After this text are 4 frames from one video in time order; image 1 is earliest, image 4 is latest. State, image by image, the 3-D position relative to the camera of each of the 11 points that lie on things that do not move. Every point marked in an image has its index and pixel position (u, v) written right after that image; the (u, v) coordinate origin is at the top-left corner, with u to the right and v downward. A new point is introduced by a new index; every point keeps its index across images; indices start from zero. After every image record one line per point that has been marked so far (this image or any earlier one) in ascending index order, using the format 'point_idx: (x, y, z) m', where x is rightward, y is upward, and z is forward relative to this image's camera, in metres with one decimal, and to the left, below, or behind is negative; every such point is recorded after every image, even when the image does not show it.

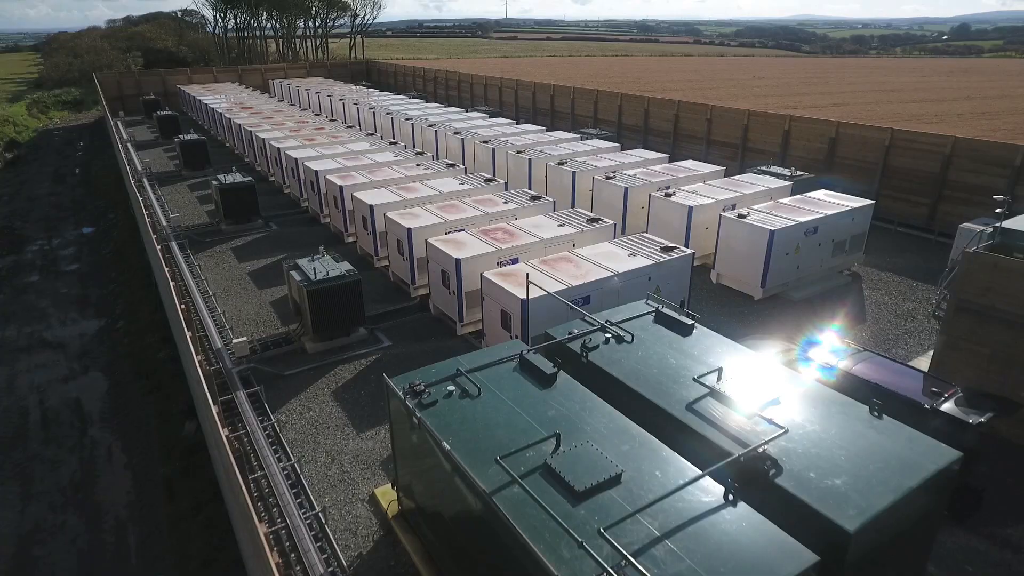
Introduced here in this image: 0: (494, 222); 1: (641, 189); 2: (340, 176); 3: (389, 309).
0: (-0.5, +1.7, +15.8) m
1: (+3.8, +2.9, +18.5) m
2: (-5.4, +3.5, +19.6) m
3: (-3.0, -0.5, +15.0) m
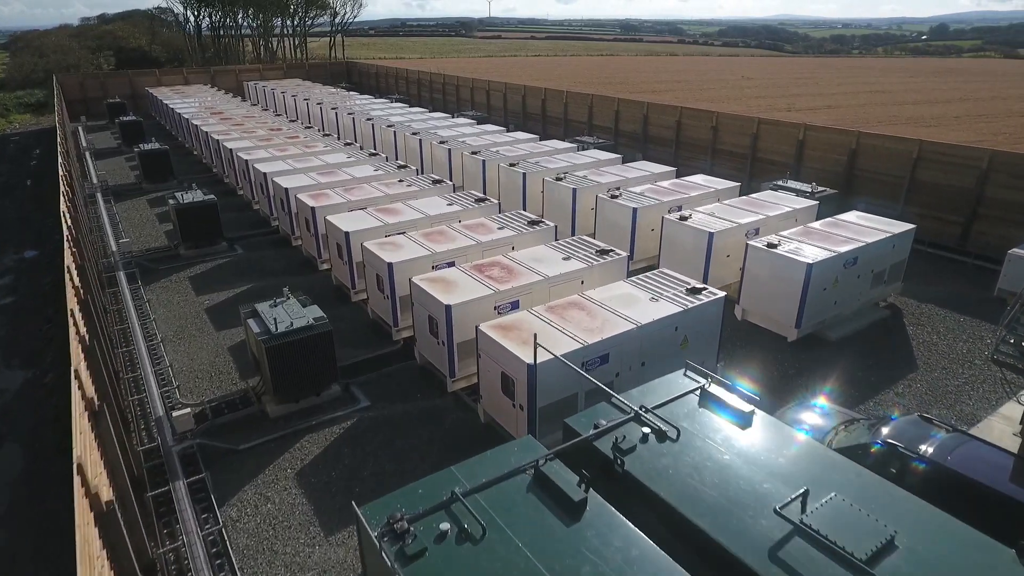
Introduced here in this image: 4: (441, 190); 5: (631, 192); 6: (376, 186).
0: (-0.5, +0.8, +13.8) m
1: (+3.7, +2.1, +16.6) m
2: (-5.6, +2.6, +17.5) m
3: (-3.0, -1.4, +12.9) m
4: (-2.1, +2.9, +18.4) m
5: (+3.4, +2.7, +17.7) m
6: (-4.0, +3.0, +18.5) m
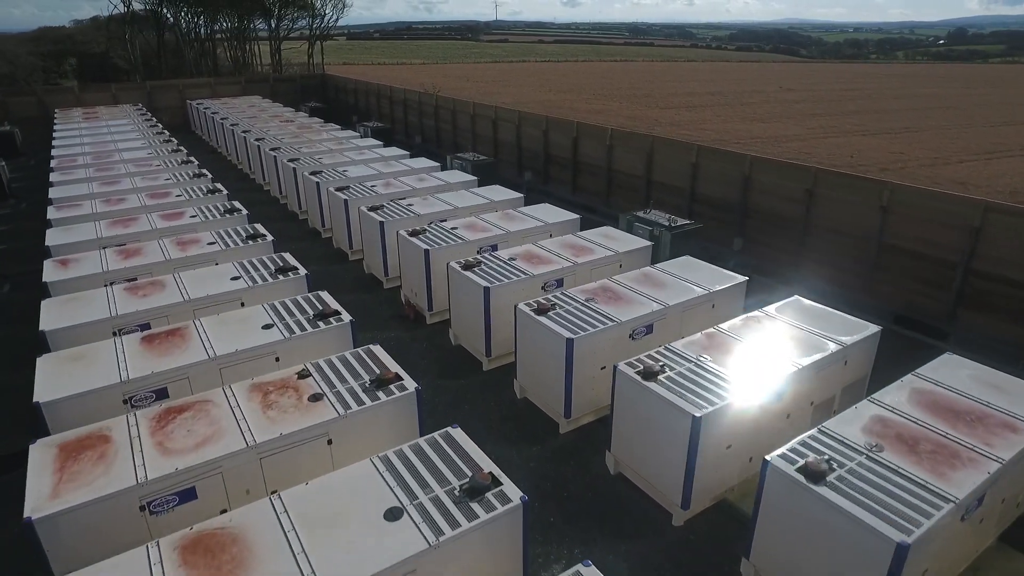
0: (-0.1, -3.6, +3.5) m
1: (+4.1, -2.4, +6.3) m
2: (-5.1, -1.8, +7.2) m
3: (-2.6, -5.8, +2.7) m
4: (-1.6, -1.6, +8.1) m
5: (+3.8, -1.7, +7.4) m
6: (-3.5, -1.4, +8.3) m
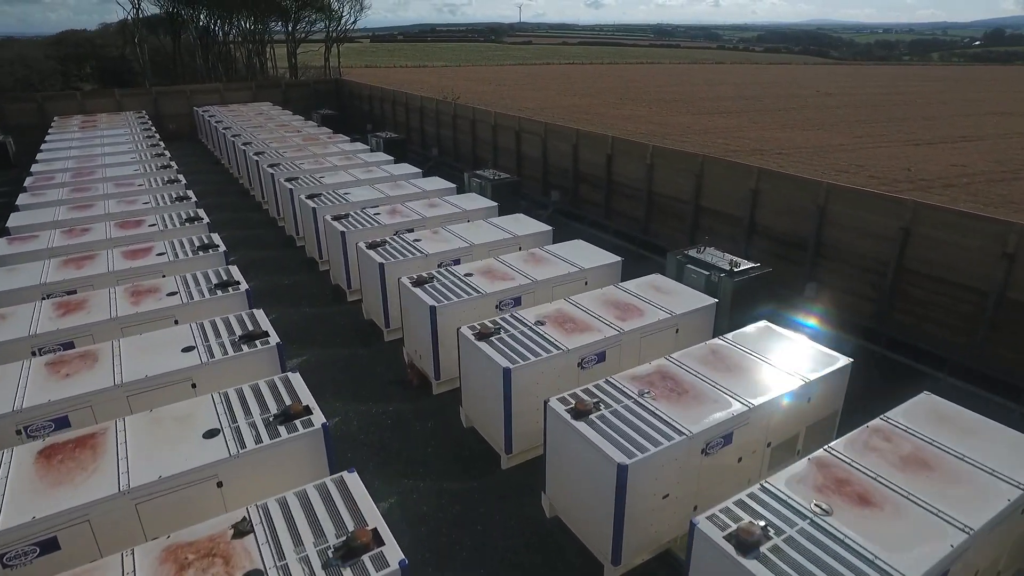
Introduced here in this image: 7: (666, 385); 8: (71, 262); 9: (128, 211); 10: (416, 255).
0: (0.0, -4.8, +0.7) m
1: (+4.3, -3.6, +3.4) m
2: (-4.9, -2.9, +4.7) m
3: (-2.5, -6.9, 0.0) m
4: (-1.3, -2.7, +5.4) m
5: (+4.1, -2.9, +4.6) m
6: (-3.3, -2.5, +5.6) m
7: (+2.1, -1.3, +8.4) m
8: (-9.2, +0.6, +13.2) m
9: (-10.2, +2.0, +16.6) m
10: (-2.0, +0.7, +13.1) m
